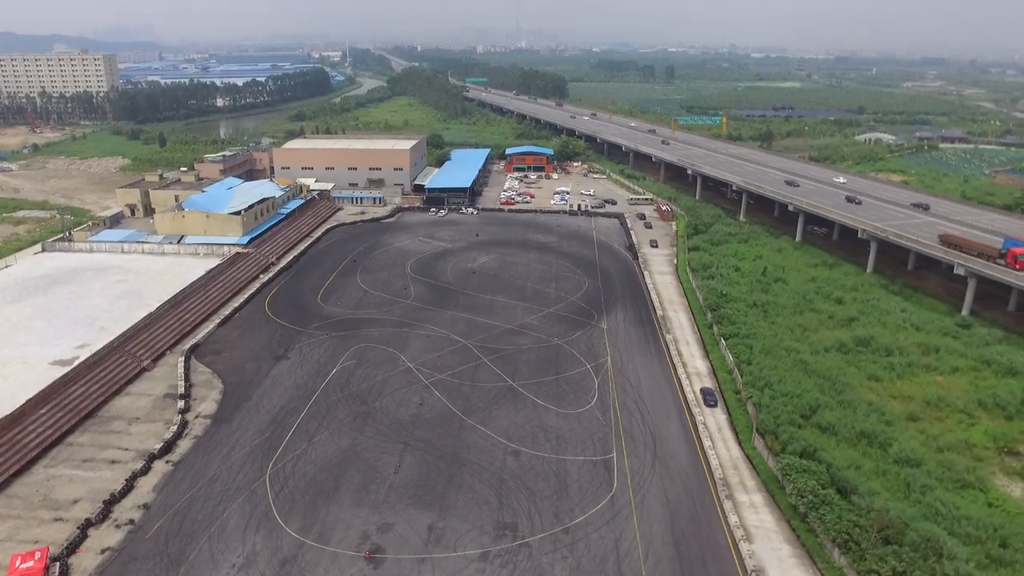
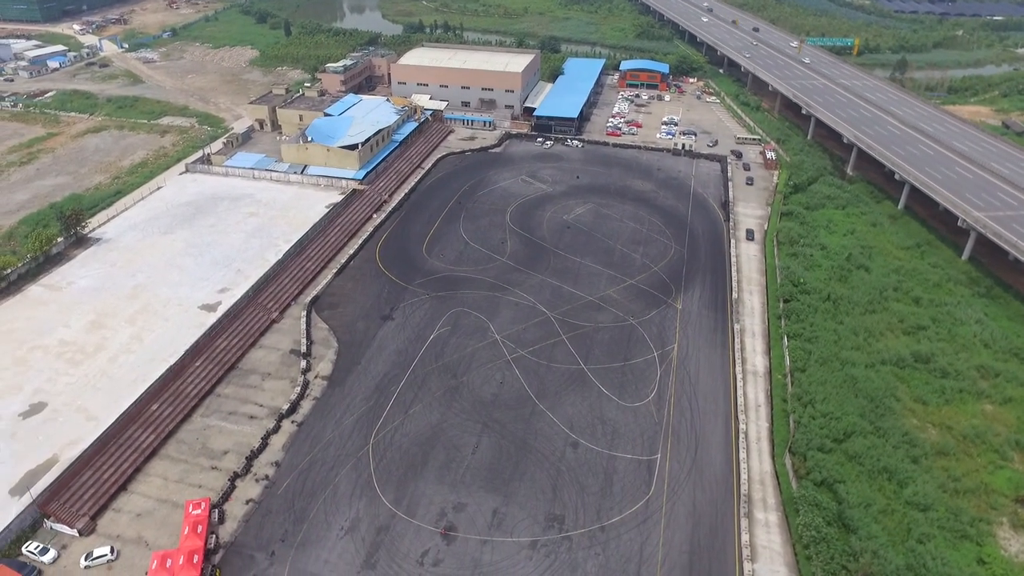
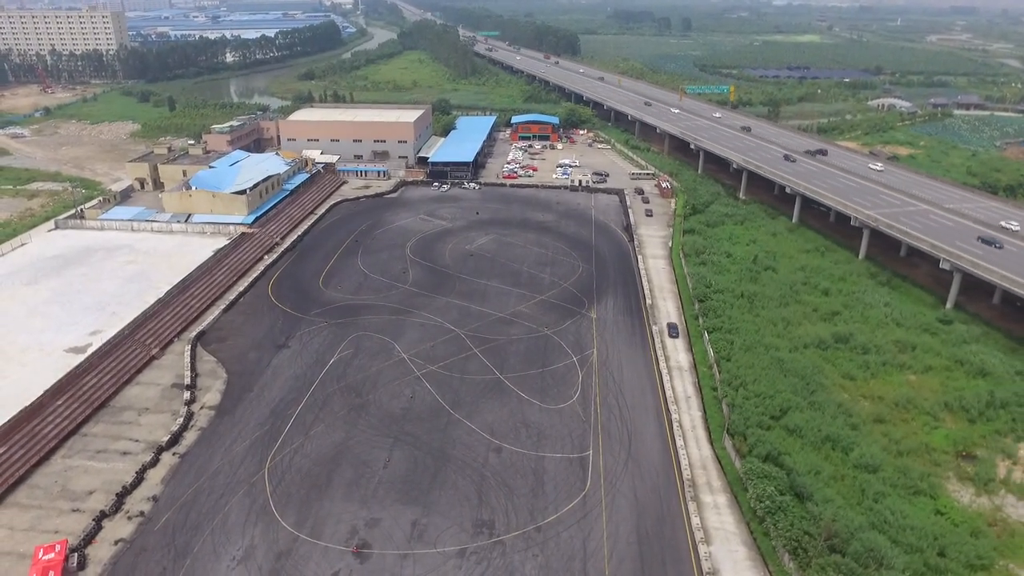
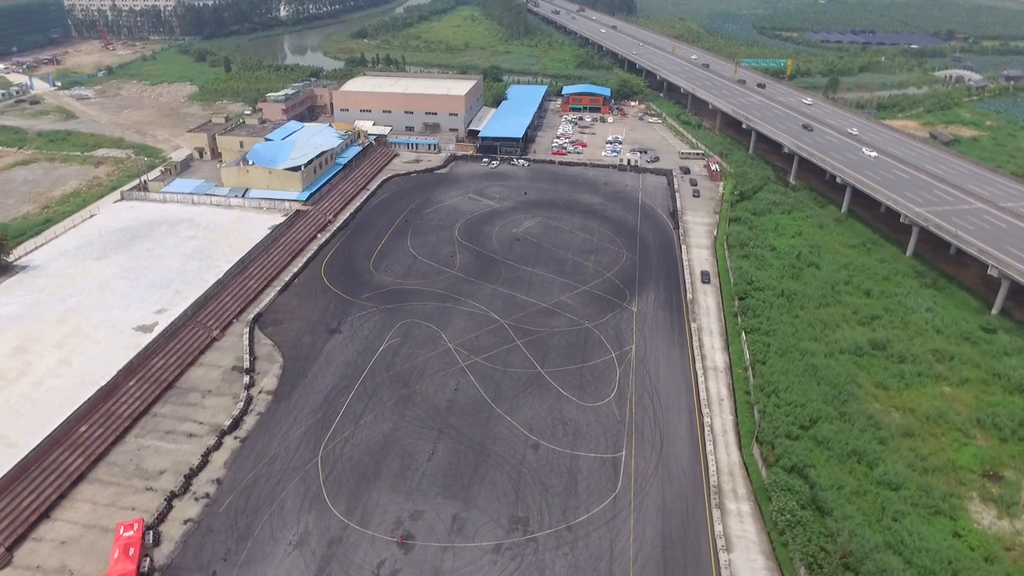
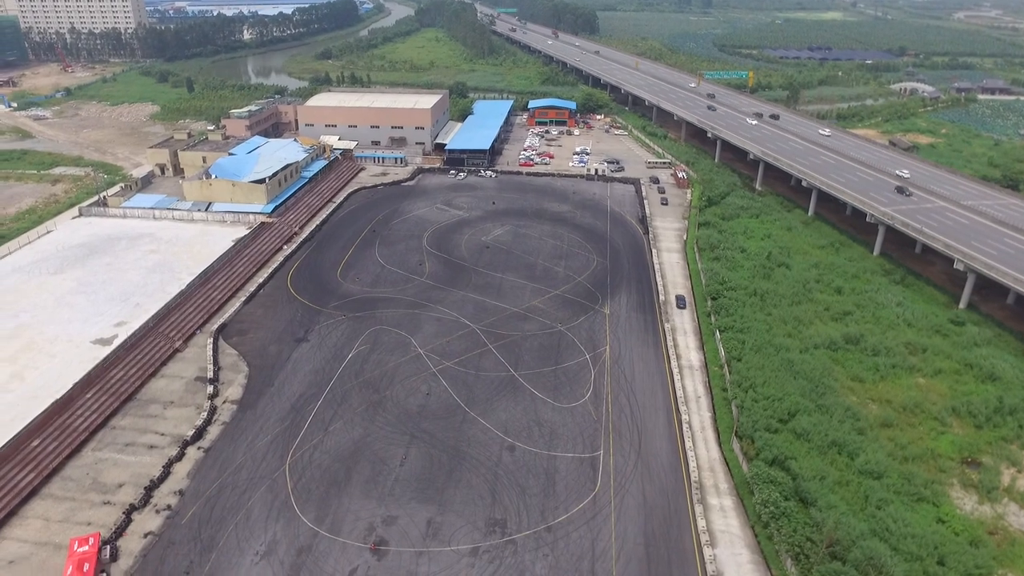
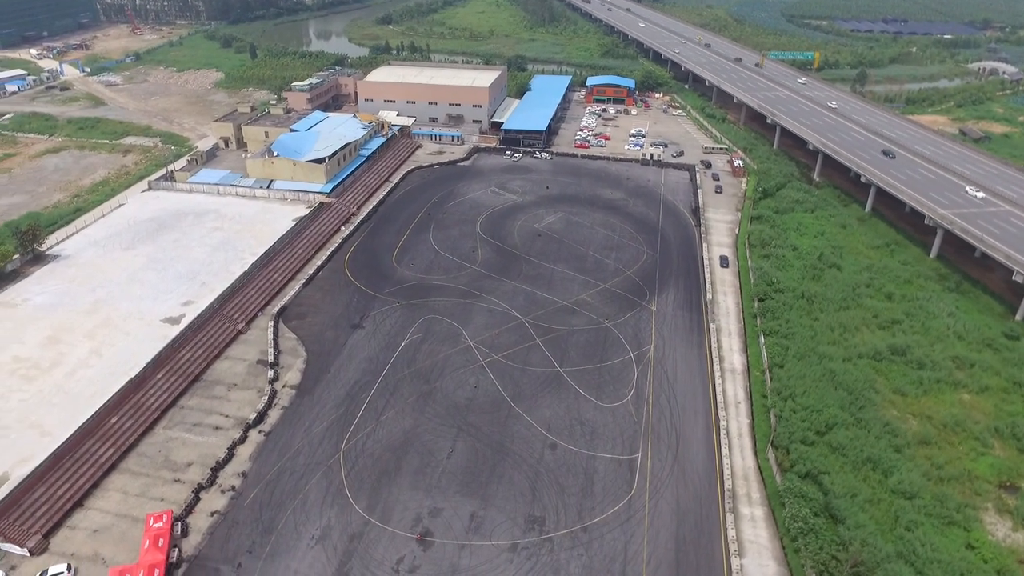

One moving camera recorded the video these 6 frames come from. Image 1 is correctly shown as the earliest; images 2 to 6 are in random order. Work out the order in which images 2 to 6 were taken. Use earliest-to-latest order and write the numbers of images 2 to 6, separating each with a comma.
3, 5, 4, 6, 2
